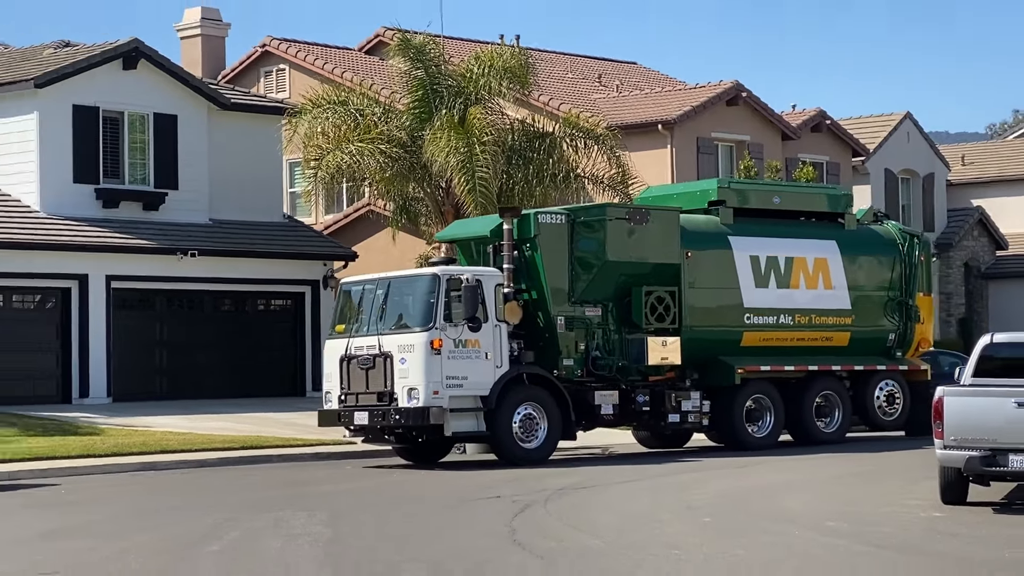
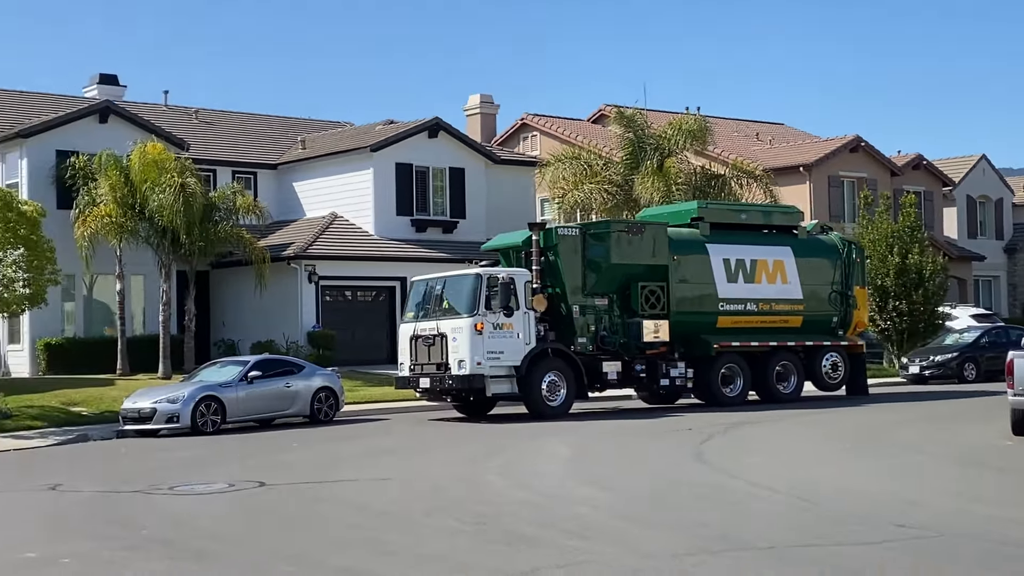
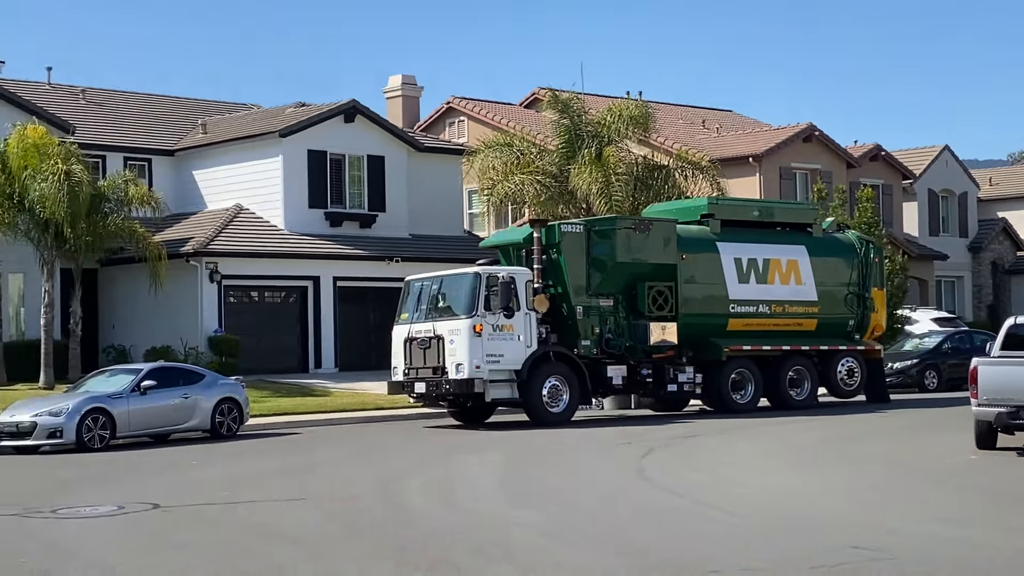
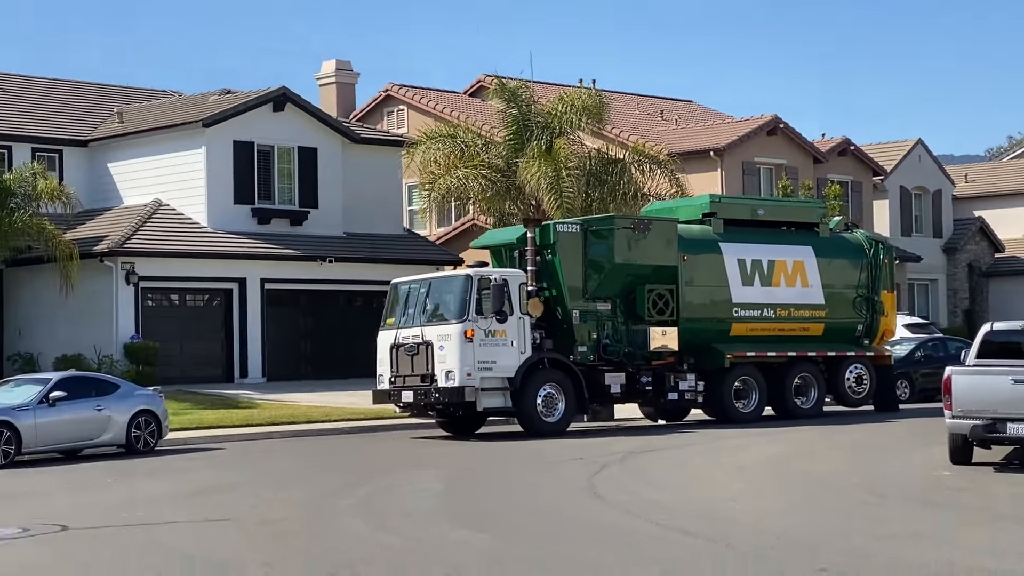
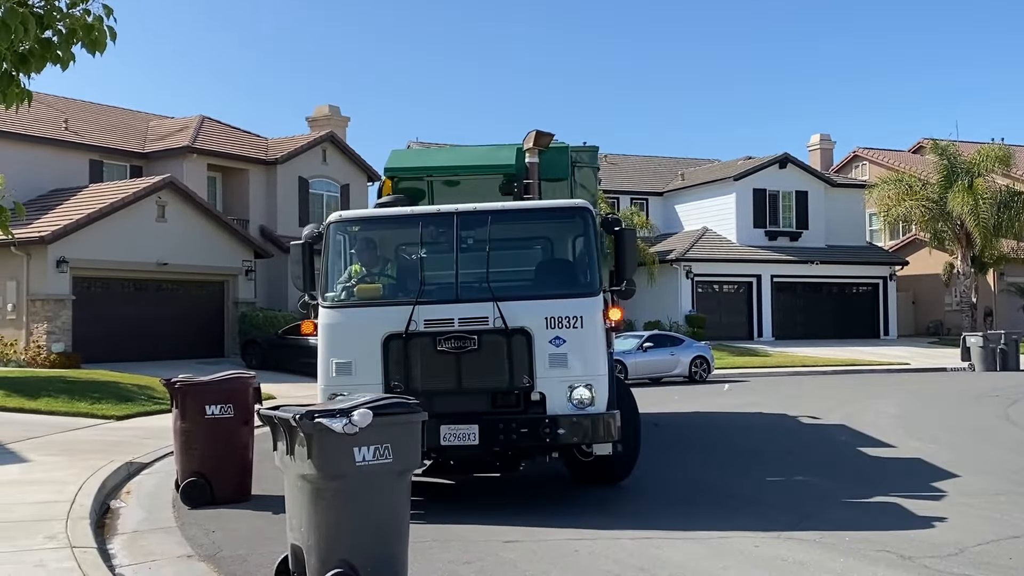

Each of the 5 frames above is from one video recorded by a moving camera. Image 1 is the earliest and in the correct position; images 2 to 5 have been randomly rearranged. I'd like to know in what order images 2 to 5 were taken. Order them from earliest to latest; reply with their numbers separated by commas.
4, 3, 2, 5
